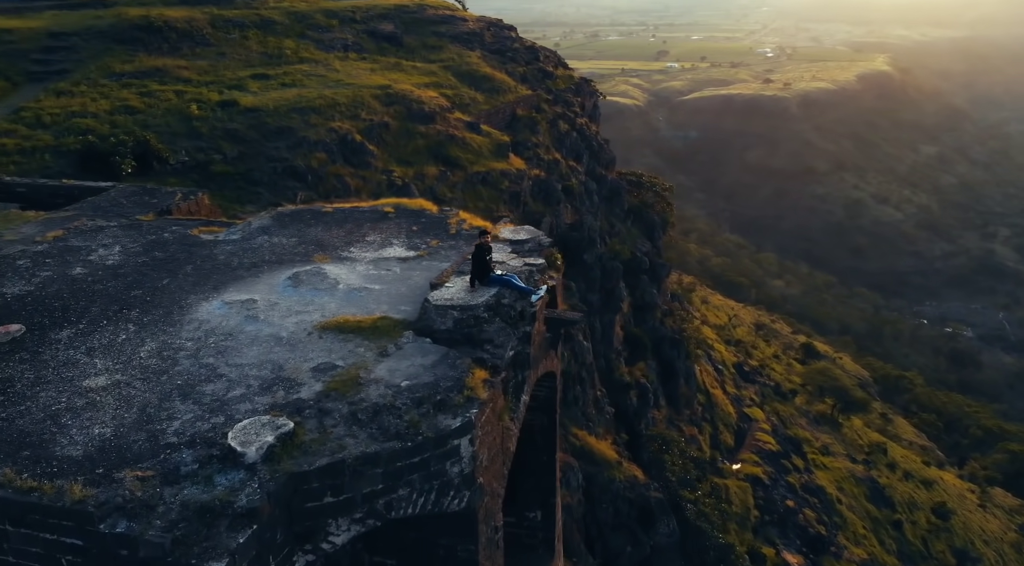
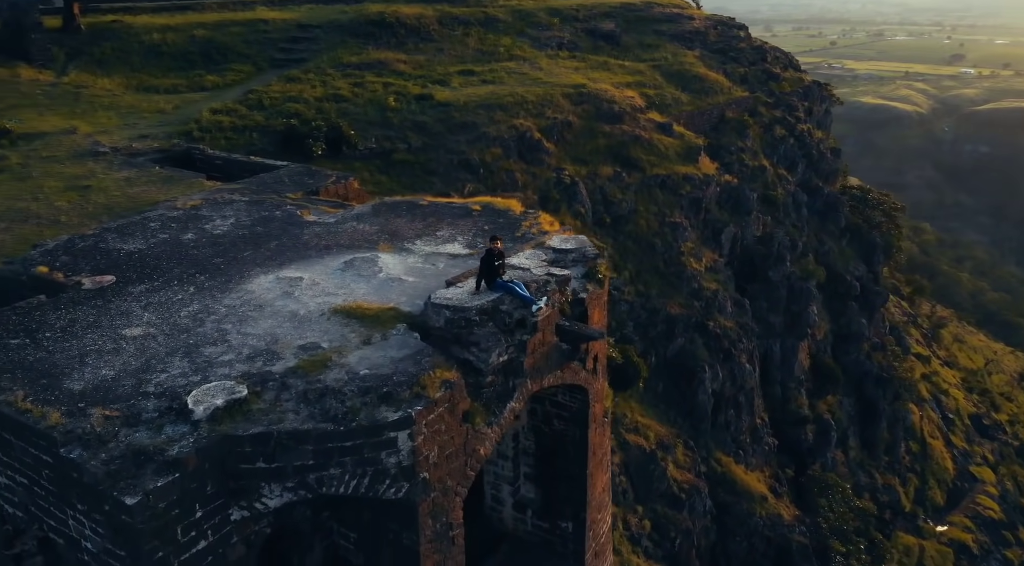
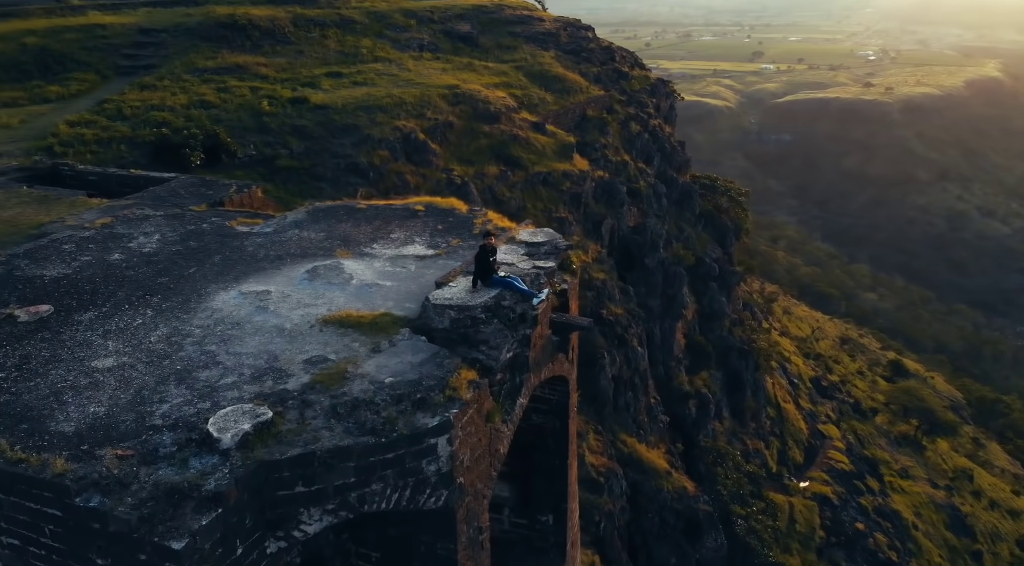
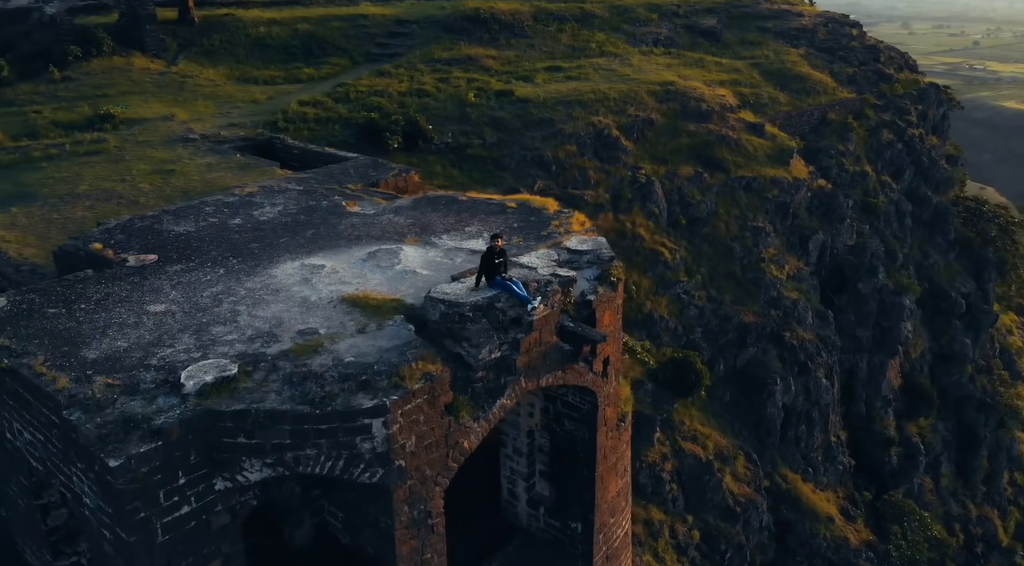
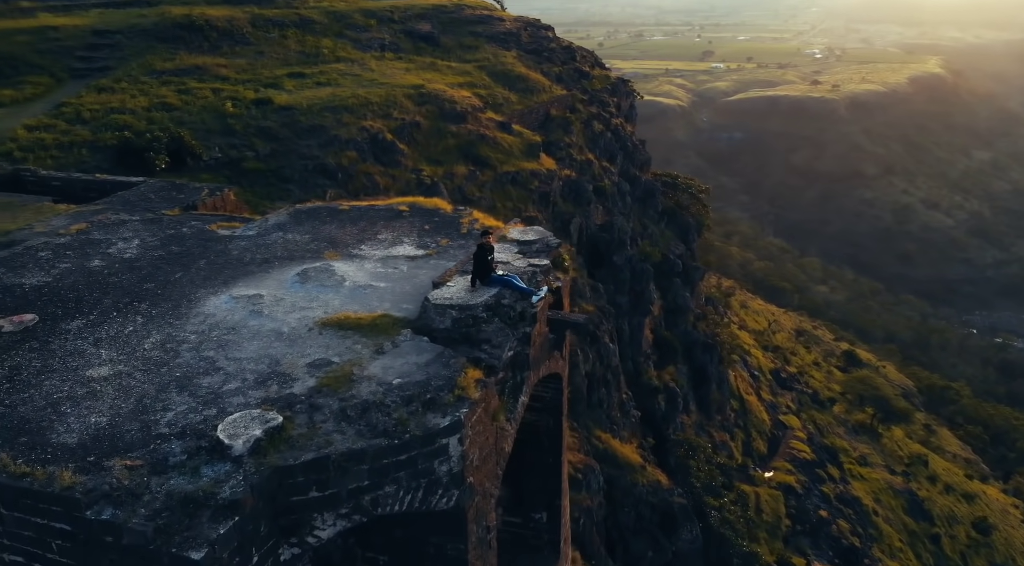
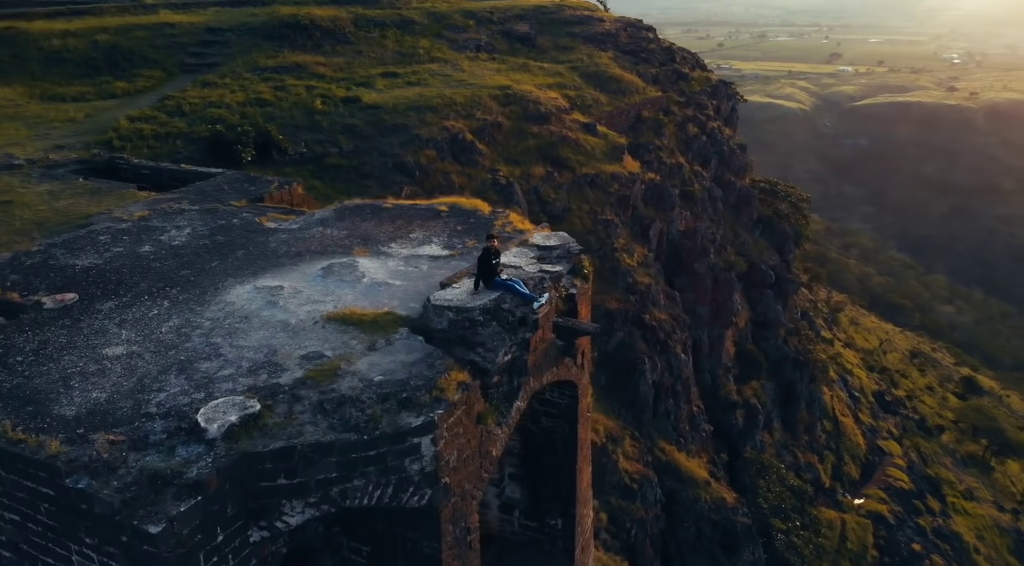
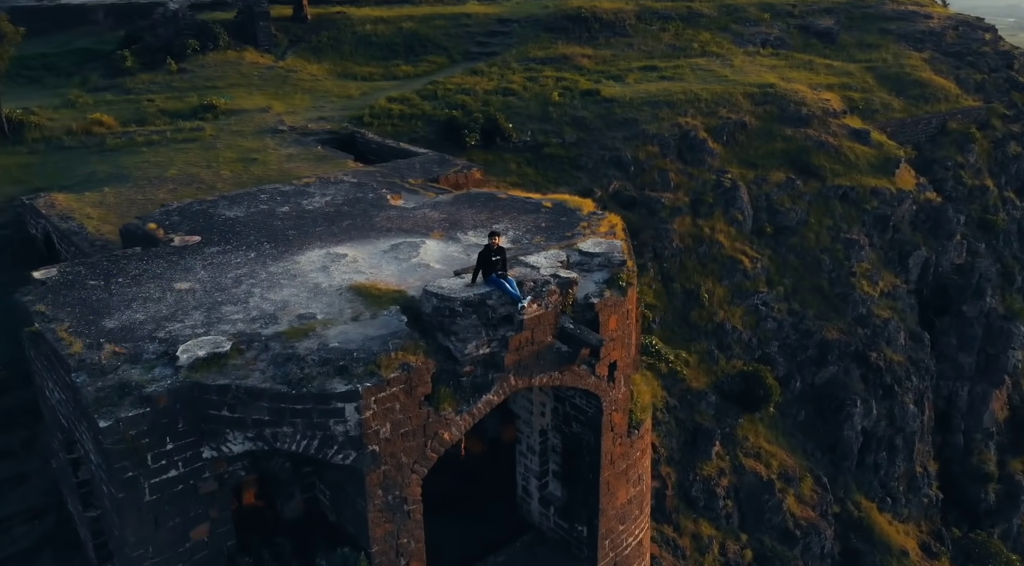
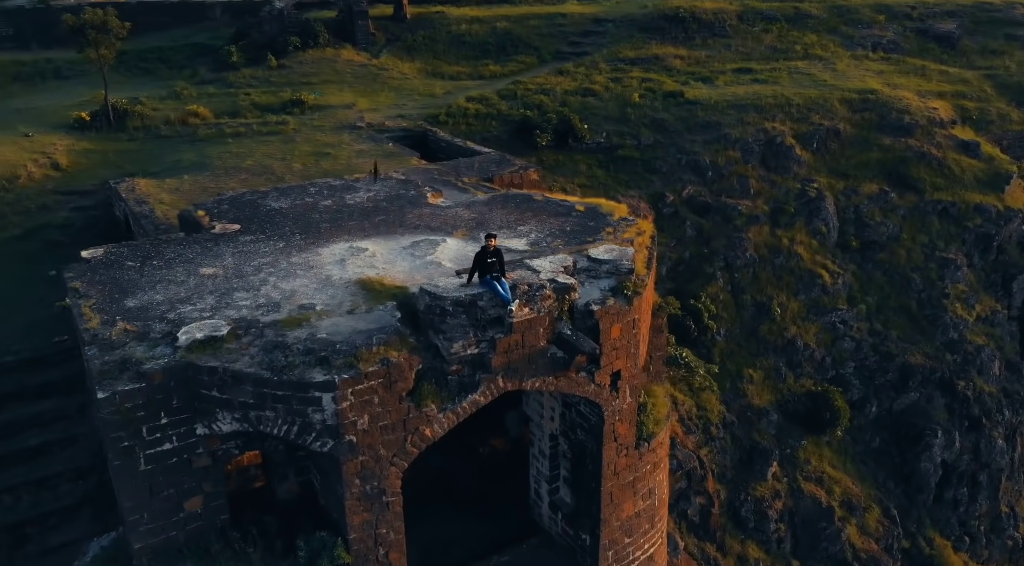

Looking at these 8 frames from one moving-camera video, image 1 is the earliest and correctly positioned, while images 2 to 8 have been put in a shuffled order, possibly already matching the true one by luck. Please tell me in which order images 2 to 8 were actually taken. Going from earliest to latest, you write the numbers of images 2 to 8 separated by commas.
5, 3, 6, 2, 4, 7, 8
